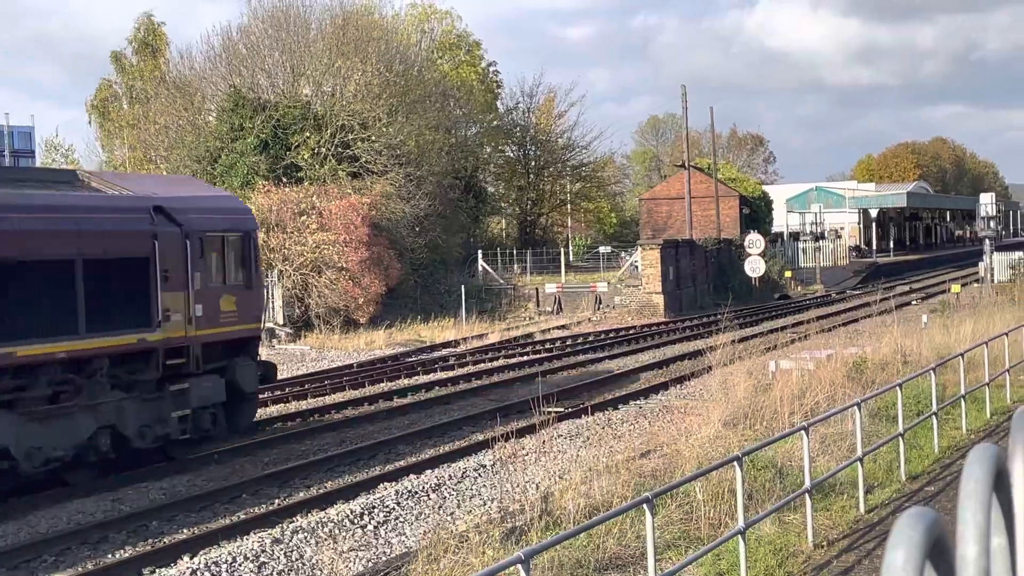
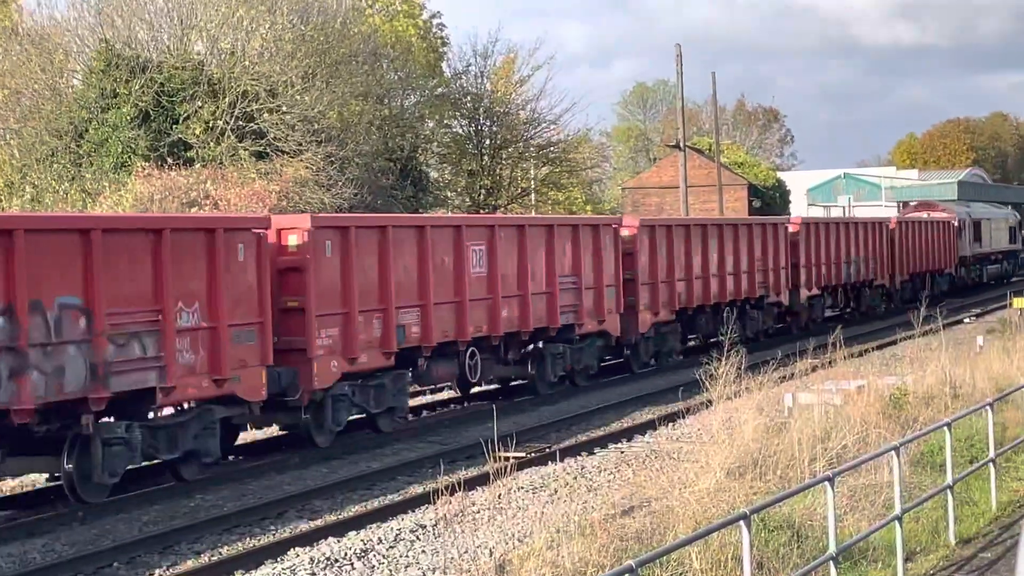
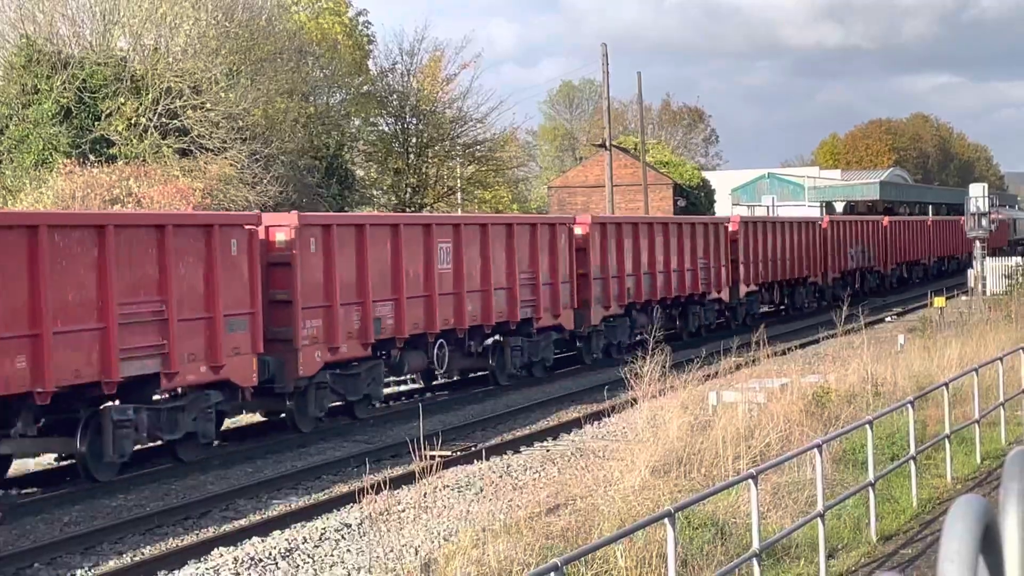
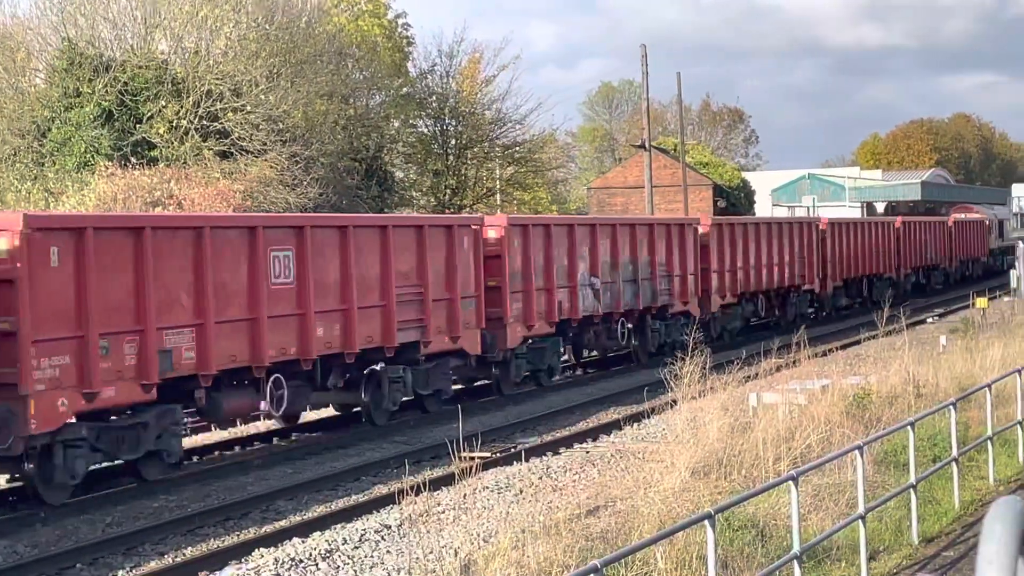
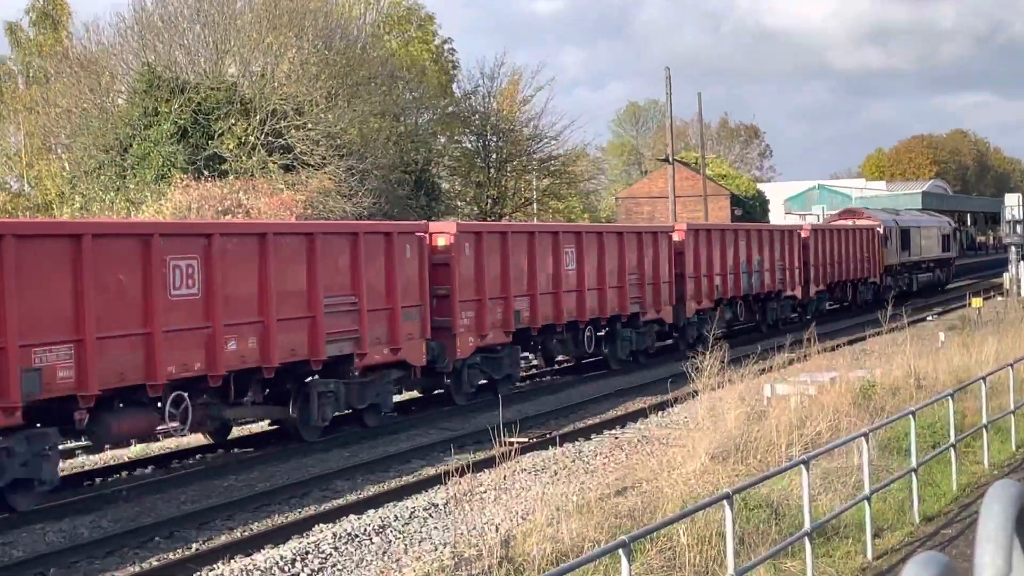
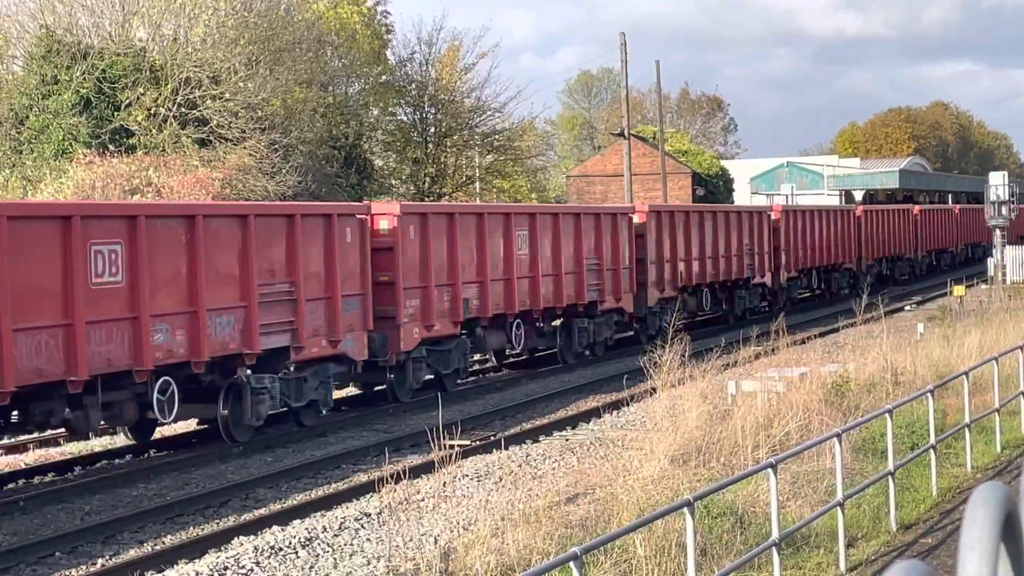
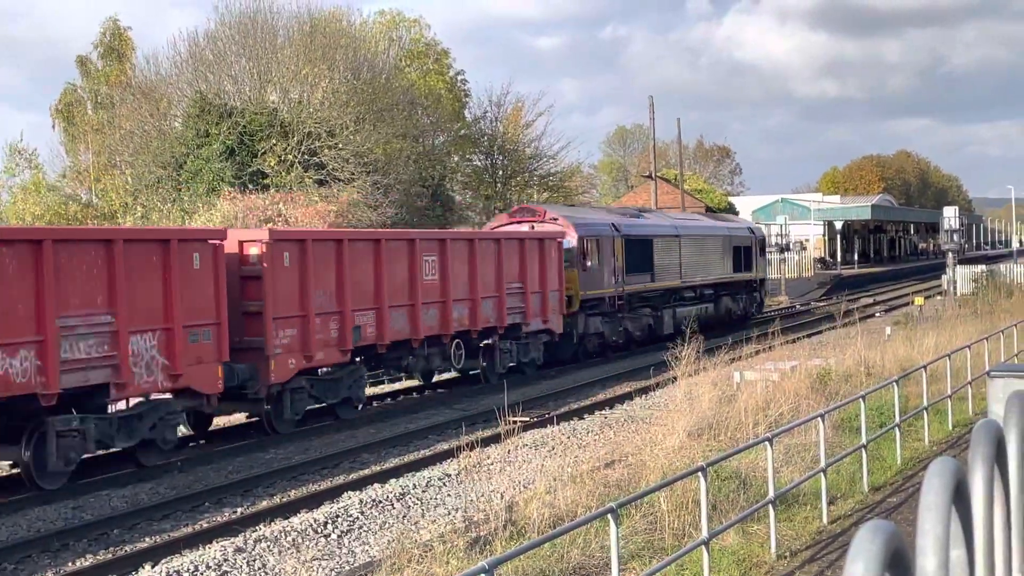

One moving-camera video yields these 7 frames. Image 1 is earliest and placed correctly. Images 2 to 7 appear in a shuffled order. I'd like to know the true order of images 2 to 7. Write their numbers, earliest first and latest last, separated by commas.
7, 5, 2, 4, 3, 6
